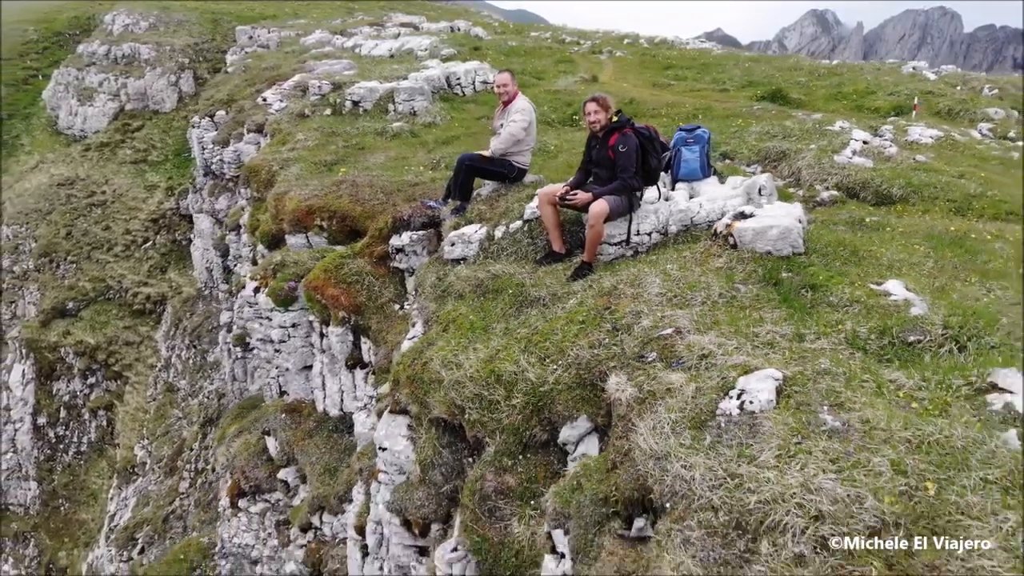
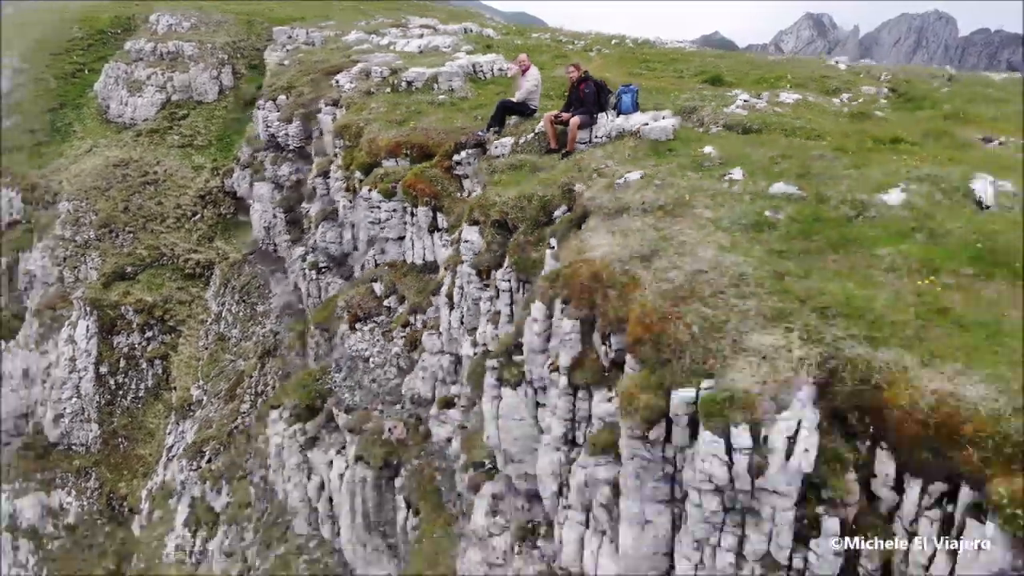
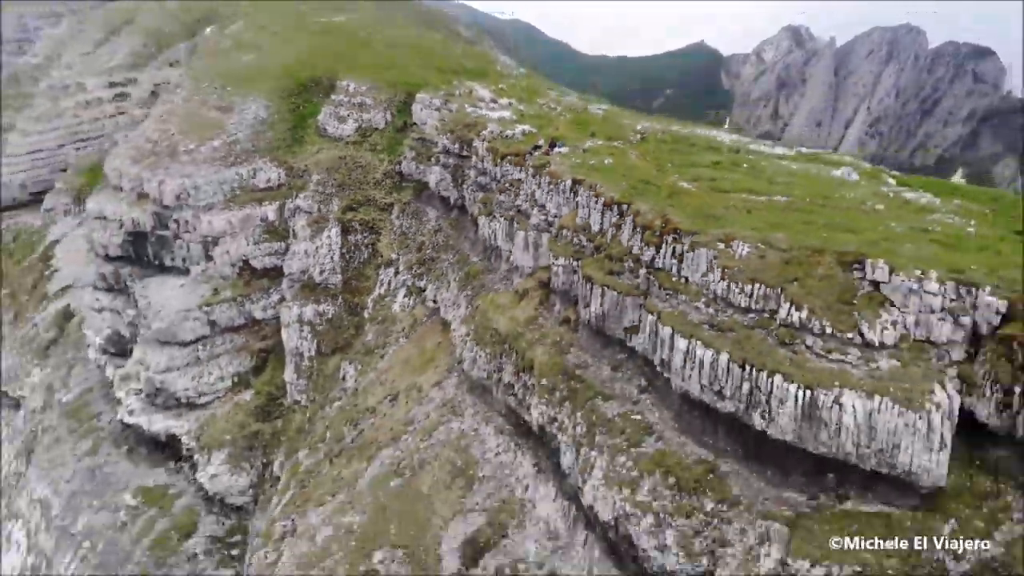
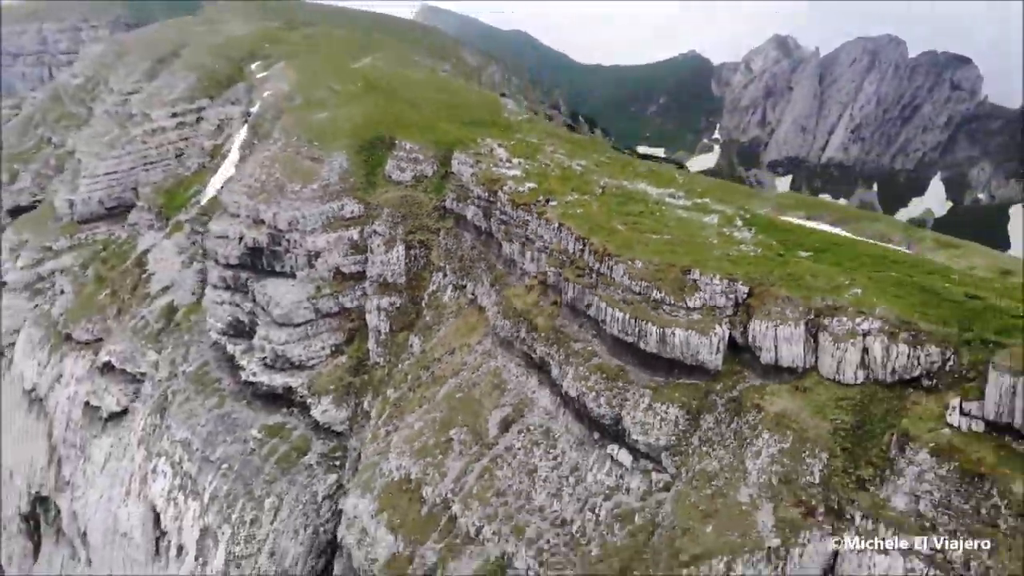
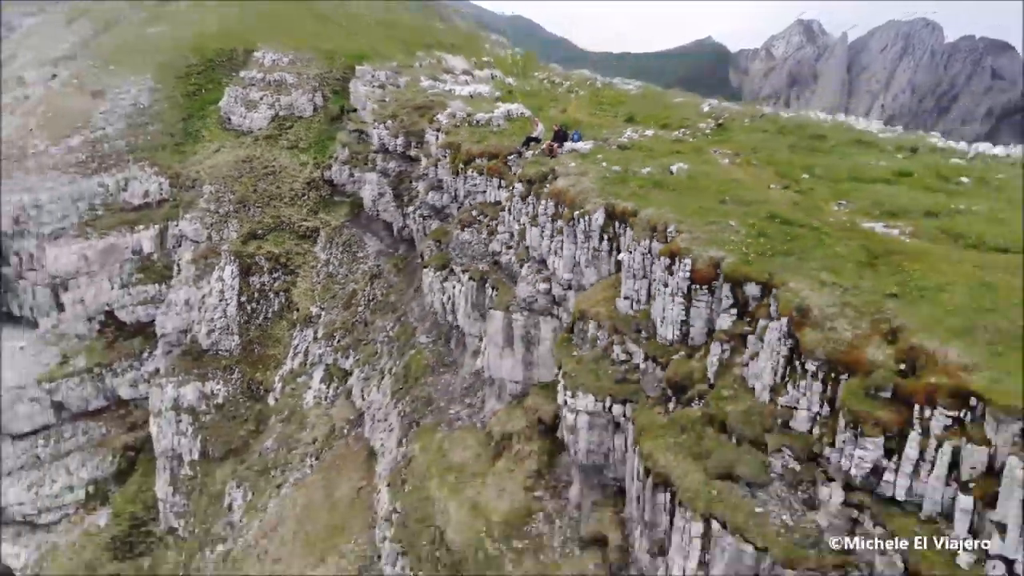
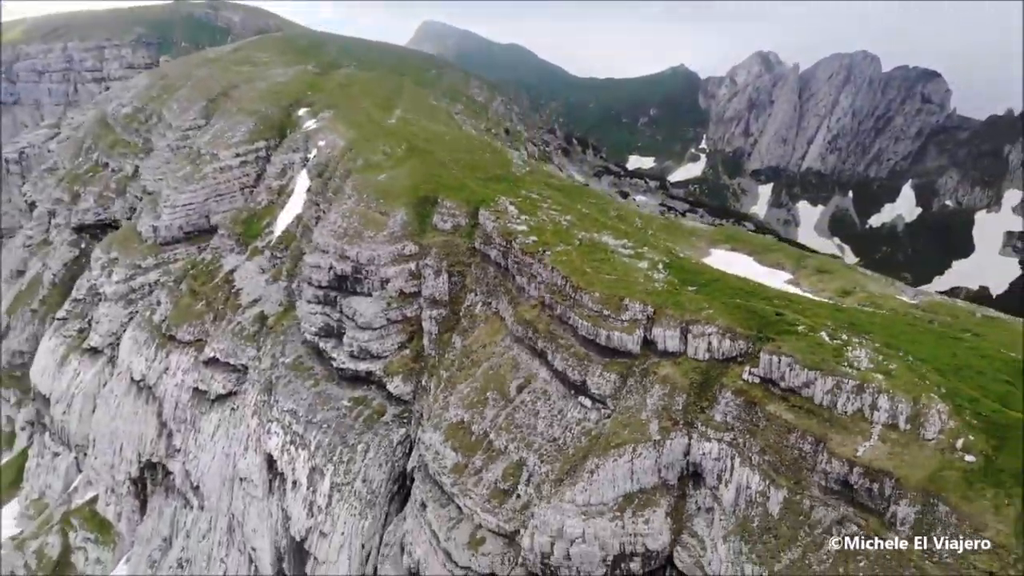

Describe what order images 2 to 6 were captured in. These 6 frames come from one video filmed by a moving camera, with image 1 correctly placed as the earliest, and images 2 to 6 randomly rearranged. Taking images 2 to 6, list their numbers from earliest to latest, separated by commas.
2, 5, 3, 4, 6
